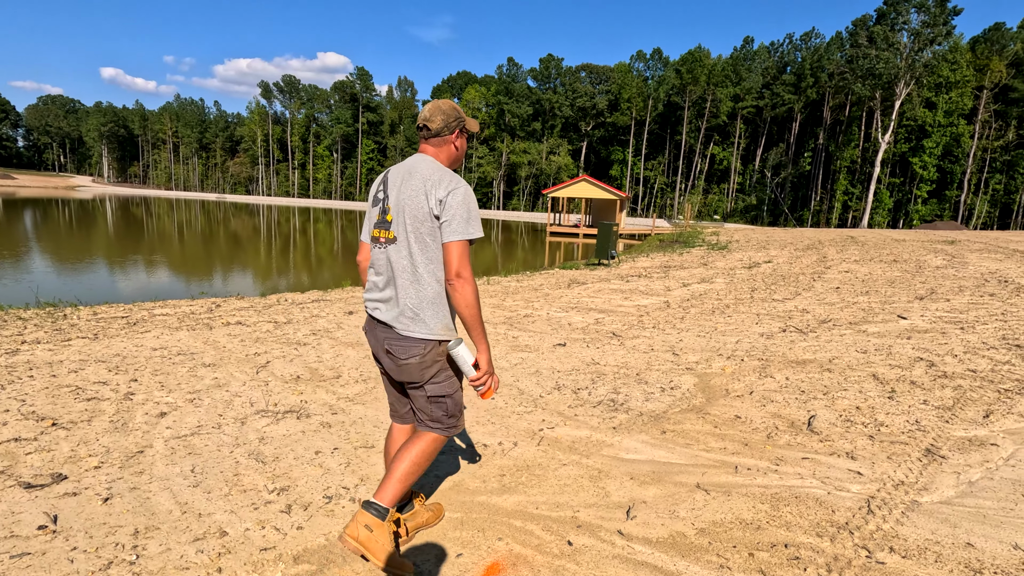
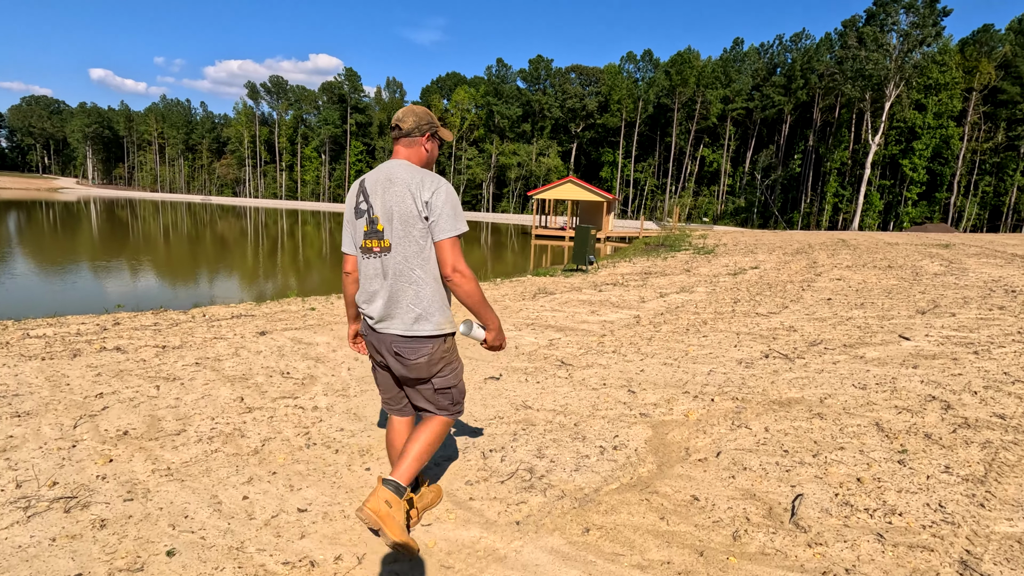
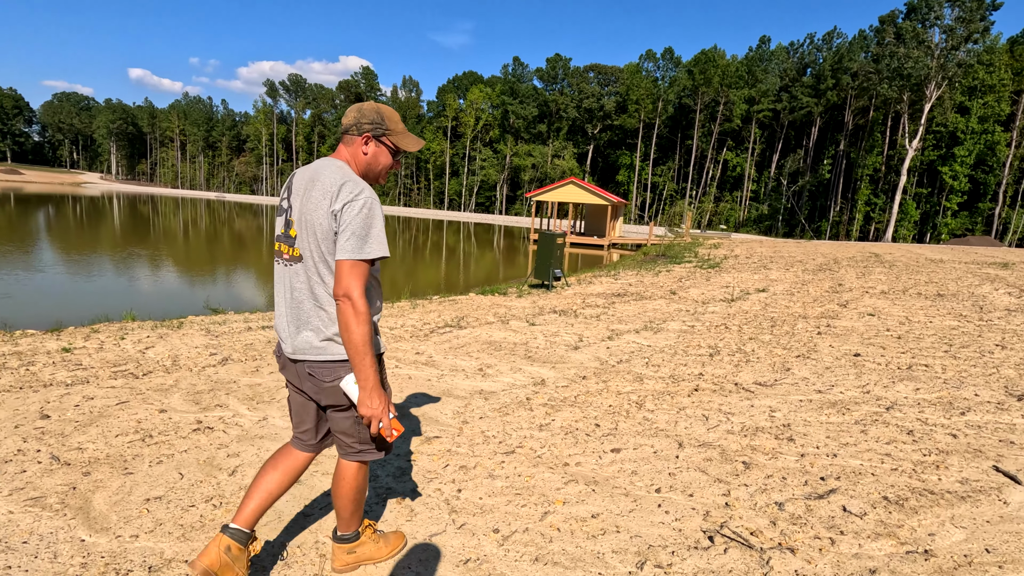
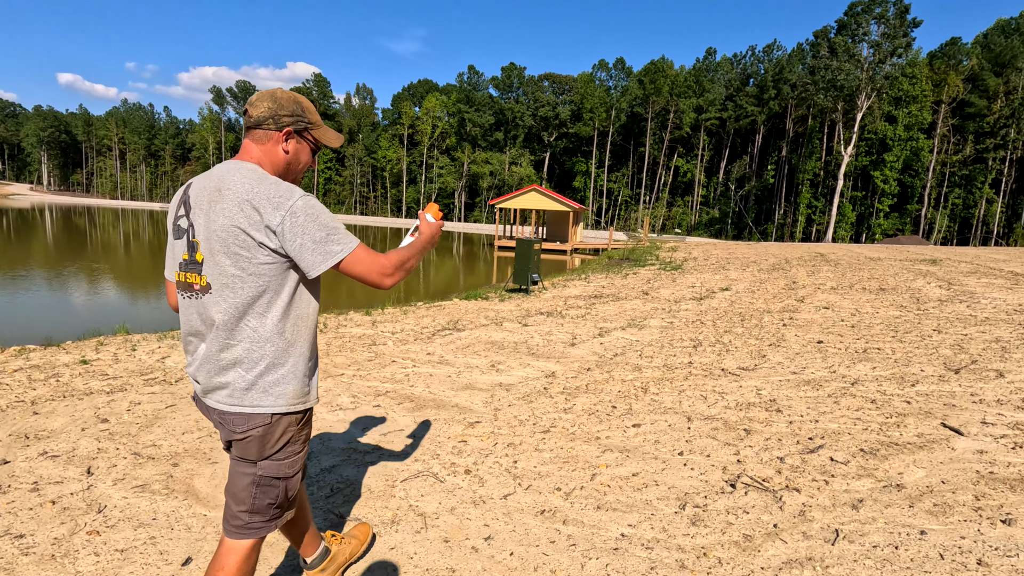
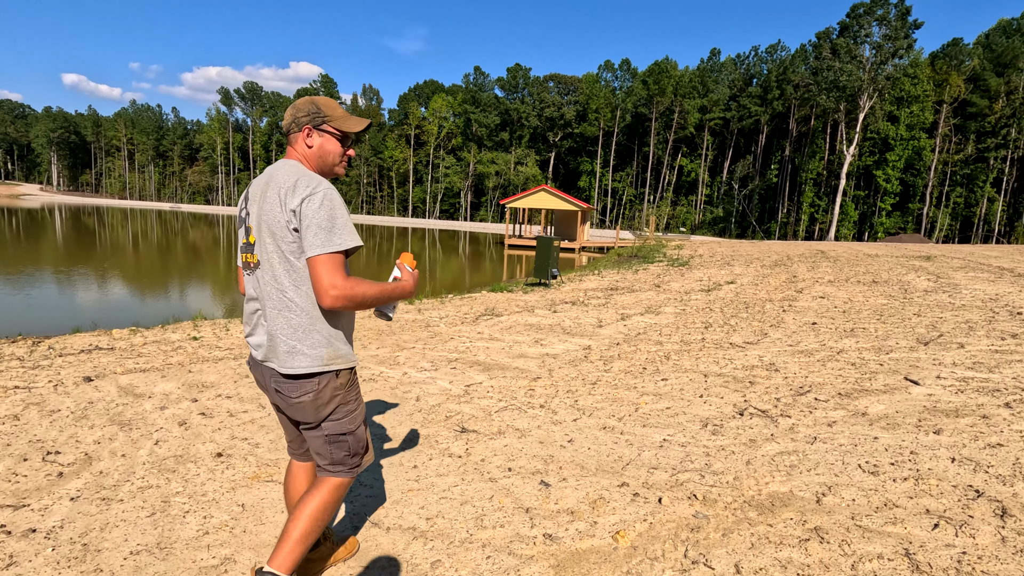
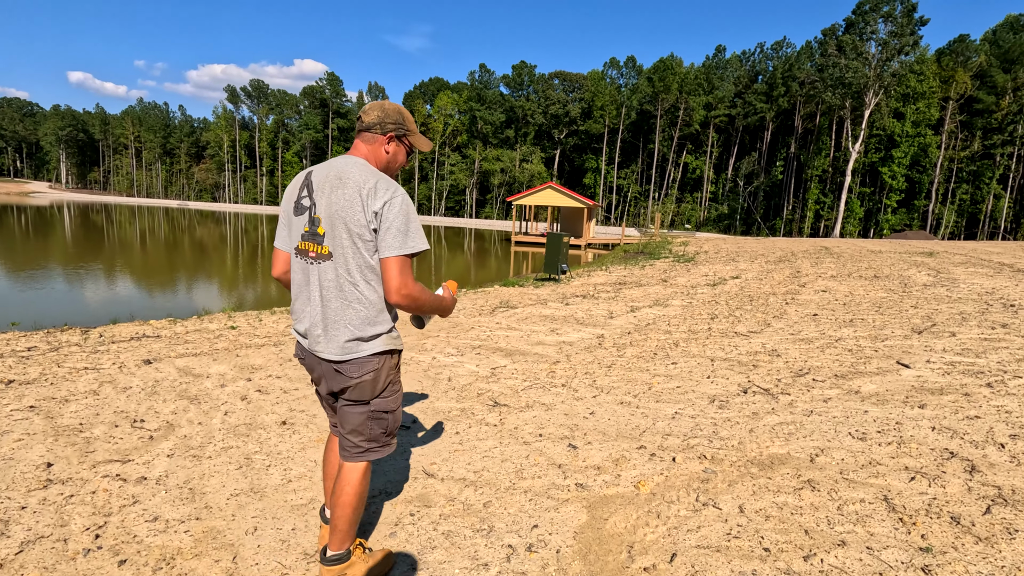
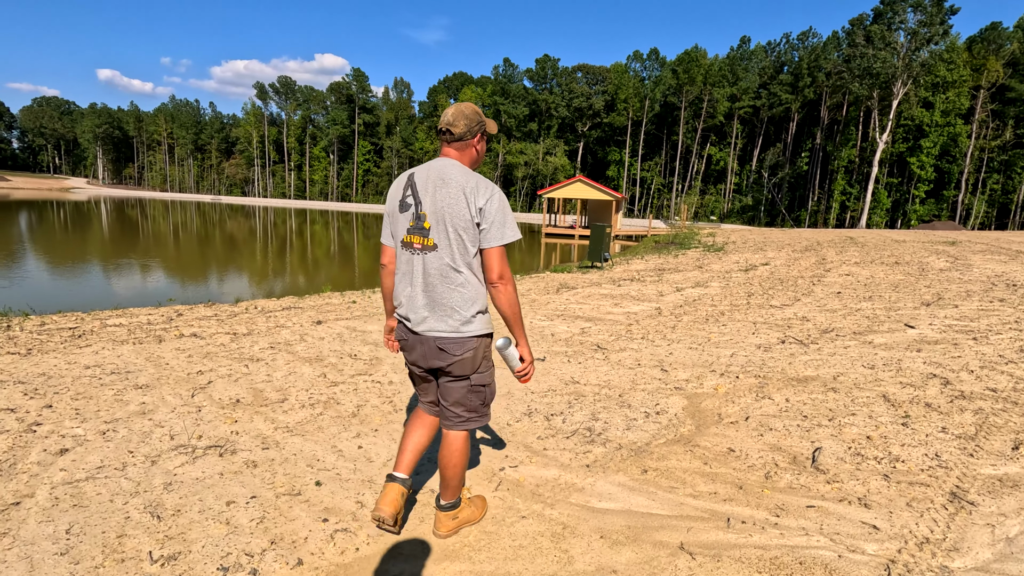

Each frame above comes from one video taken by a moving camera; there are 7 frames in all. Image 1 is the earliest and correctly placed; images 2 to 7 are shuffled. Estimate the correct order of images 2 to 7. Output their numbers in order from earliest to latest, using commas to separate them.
7, 2, 6, 5, 4, 3
